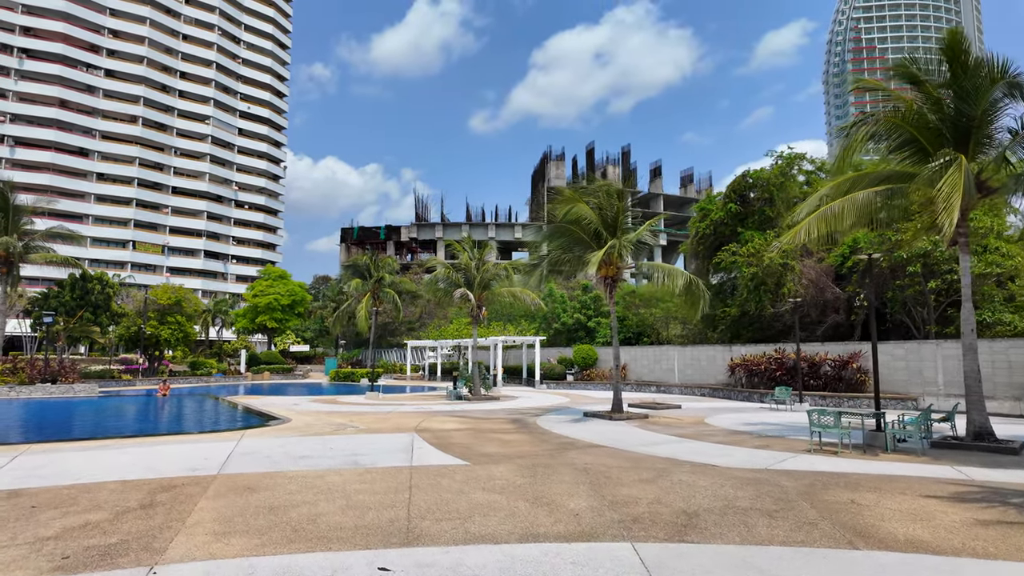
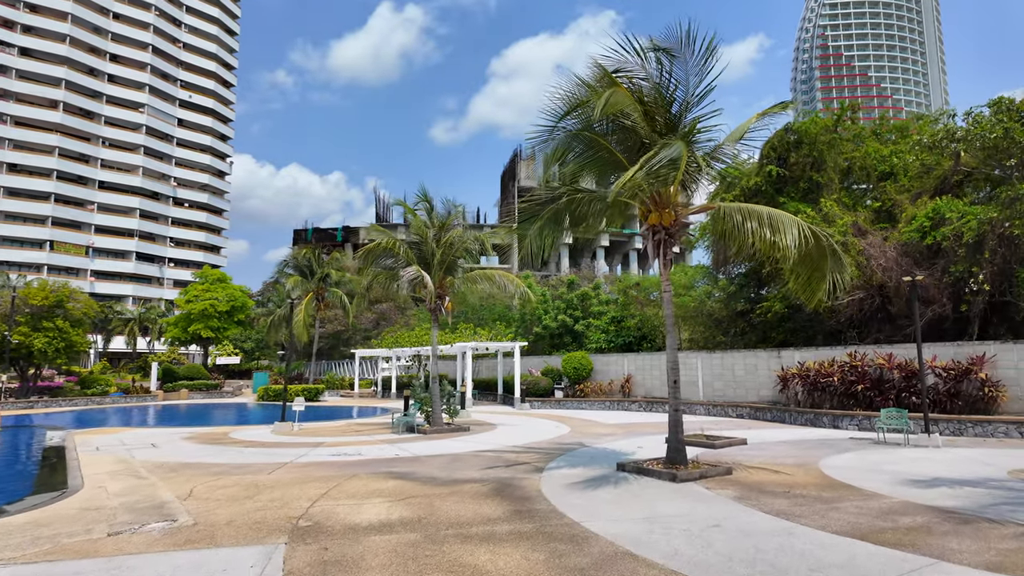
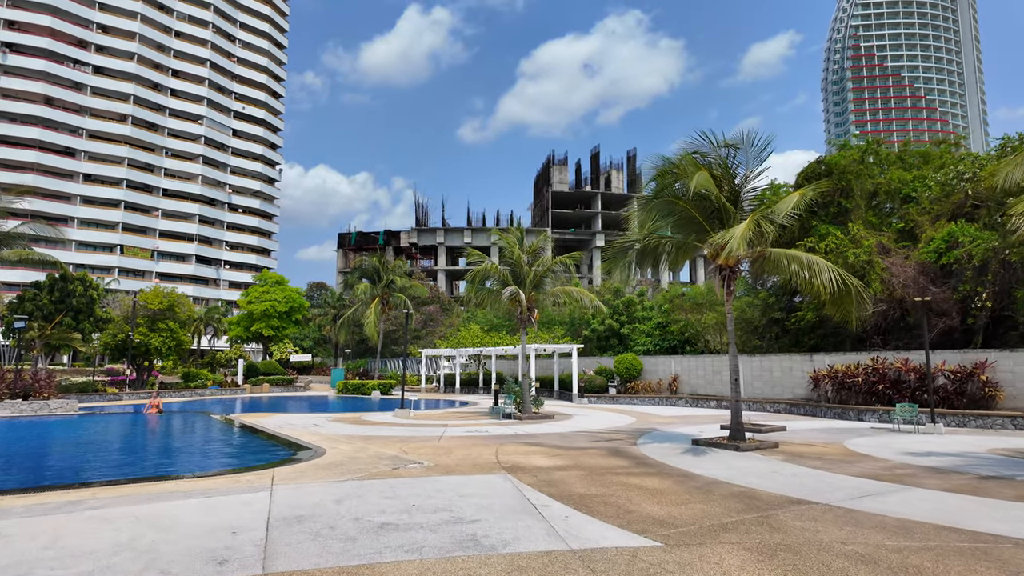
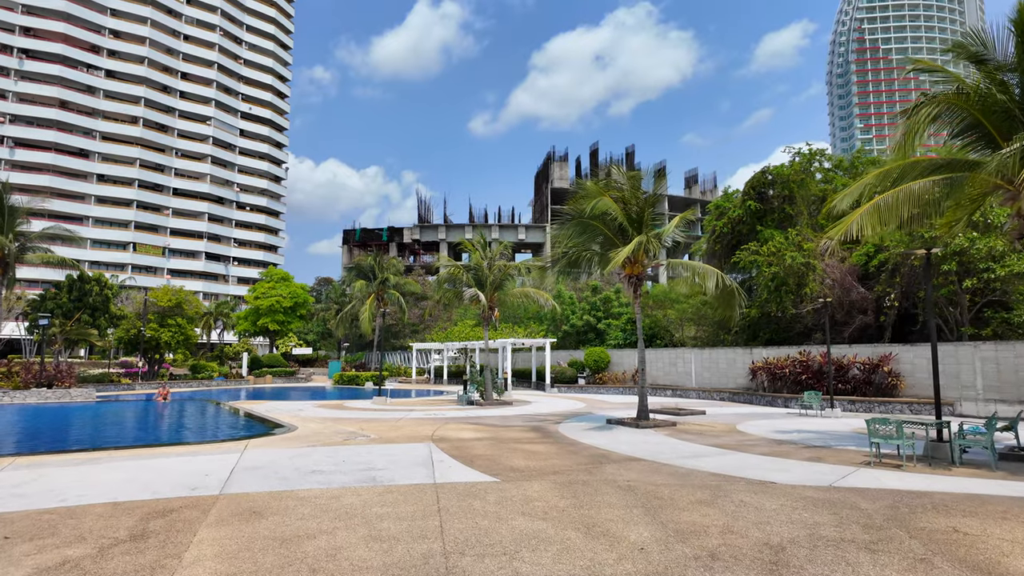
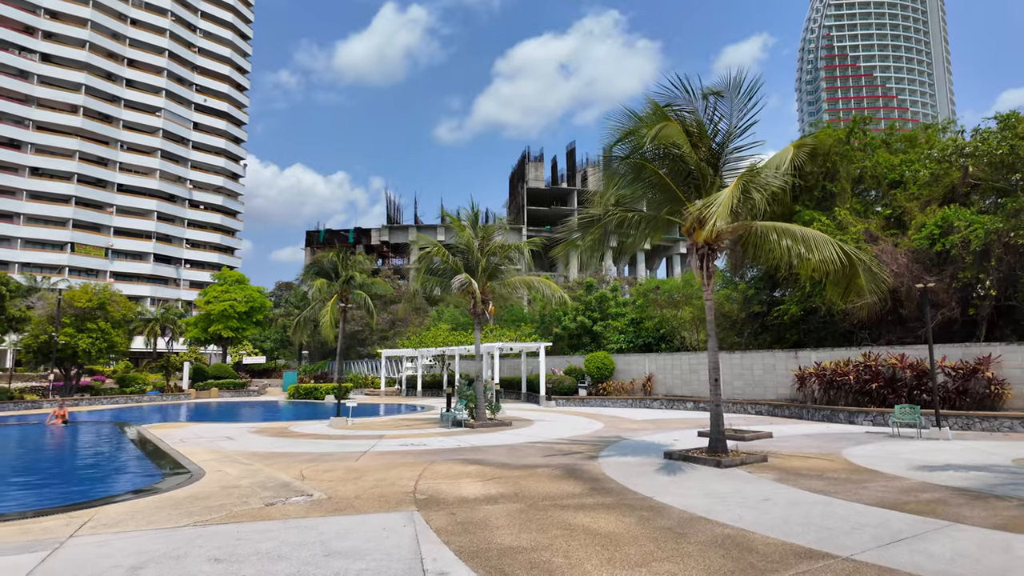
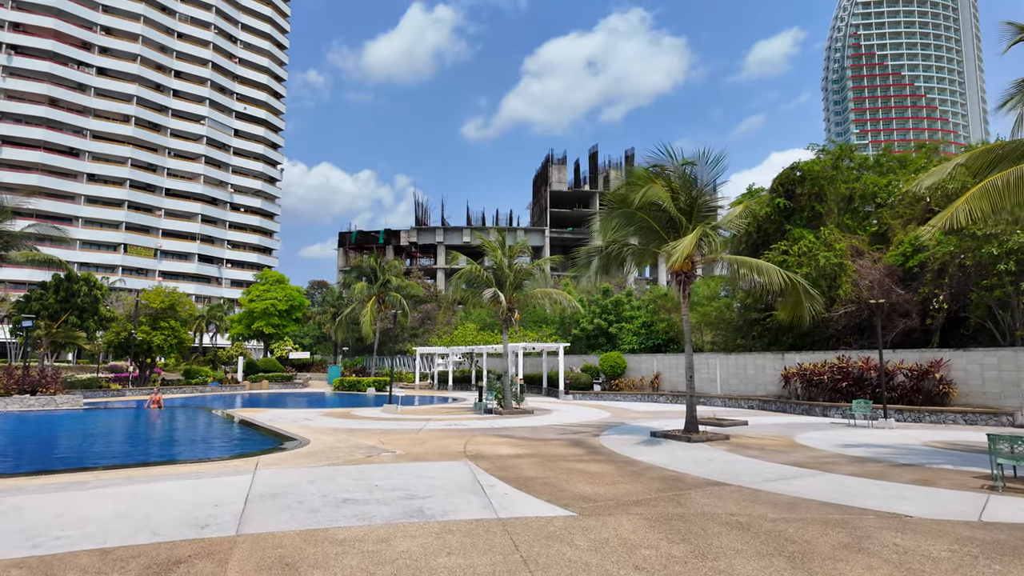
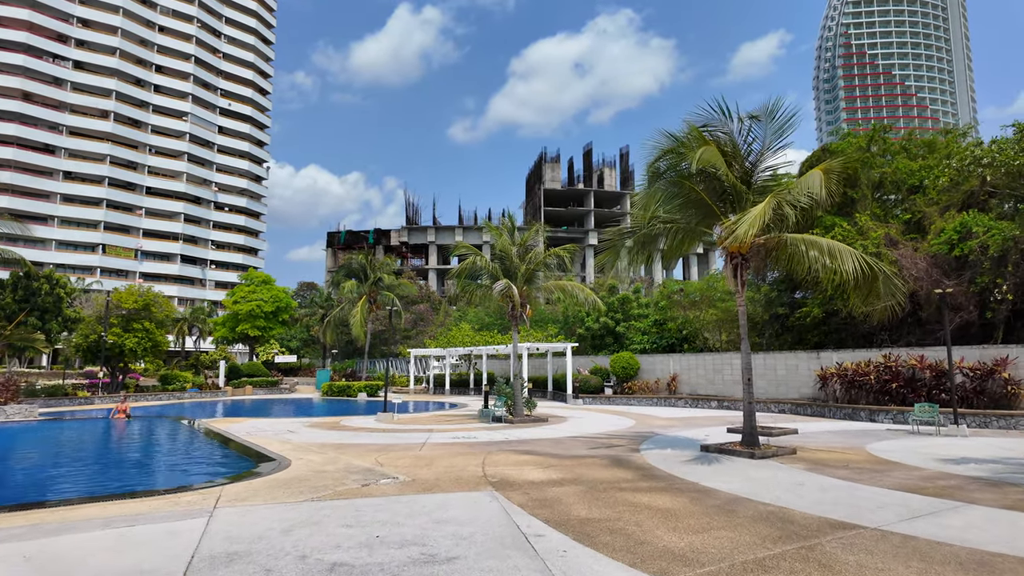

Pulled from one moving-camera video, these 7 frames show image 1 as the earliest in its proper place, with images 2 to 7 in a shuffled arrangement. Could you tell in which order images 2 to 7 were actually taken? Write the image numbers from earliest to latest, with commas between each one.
4, 6, 3, 7, 5, 2
